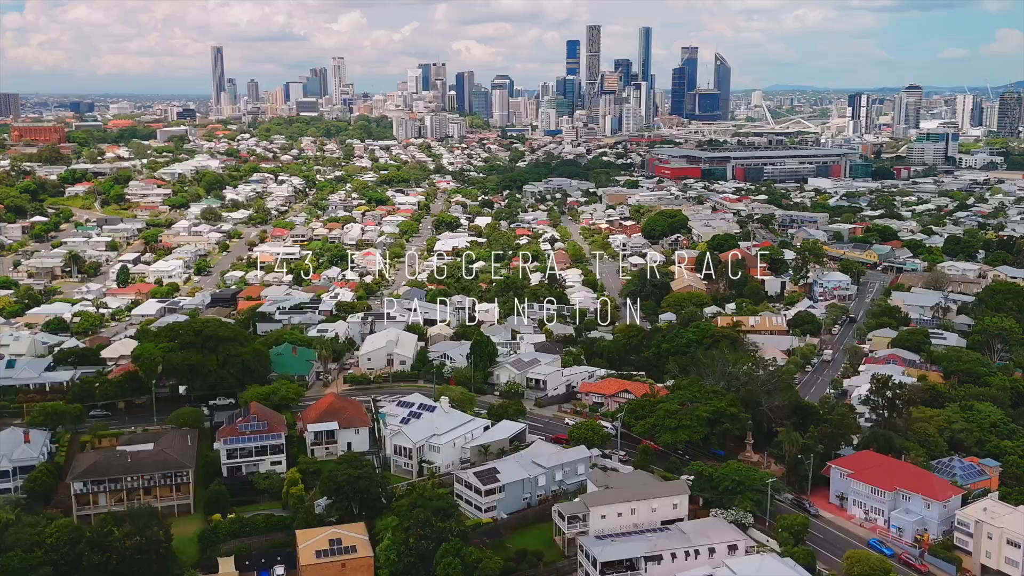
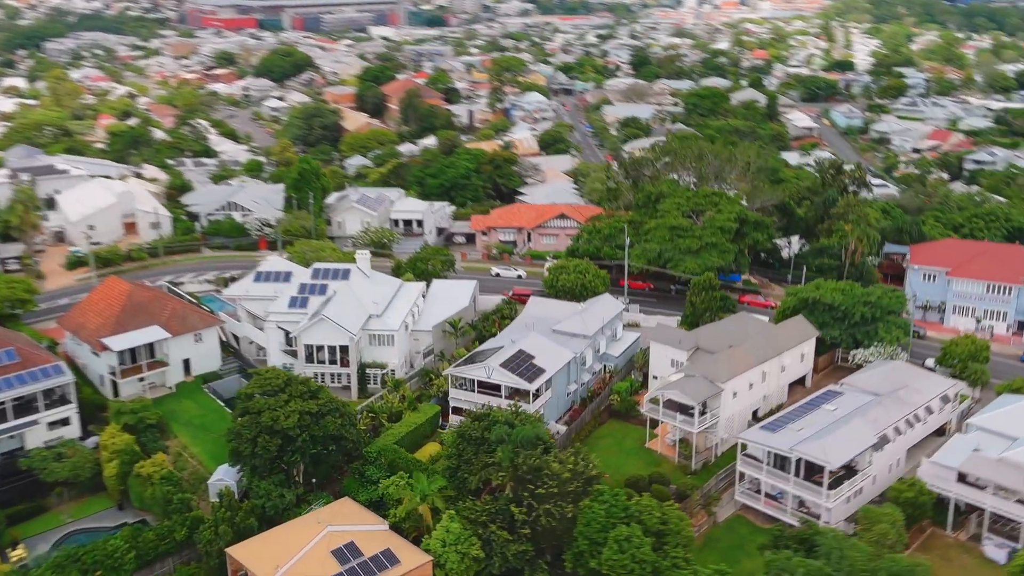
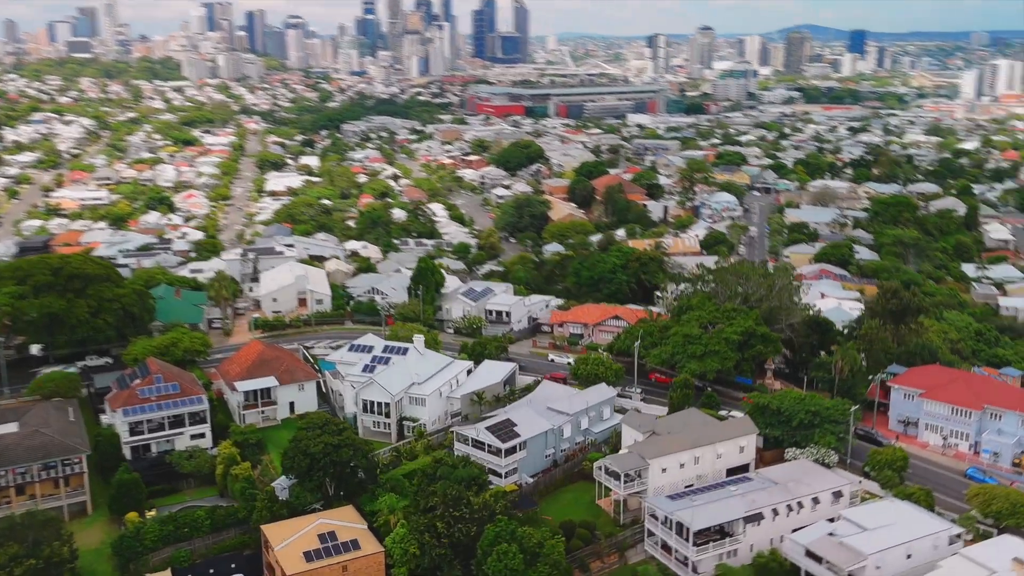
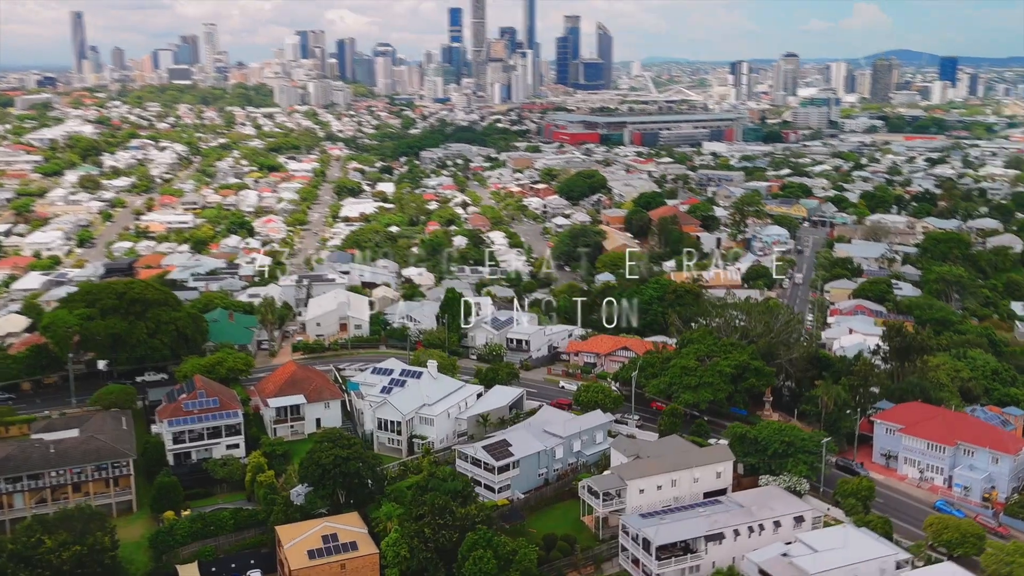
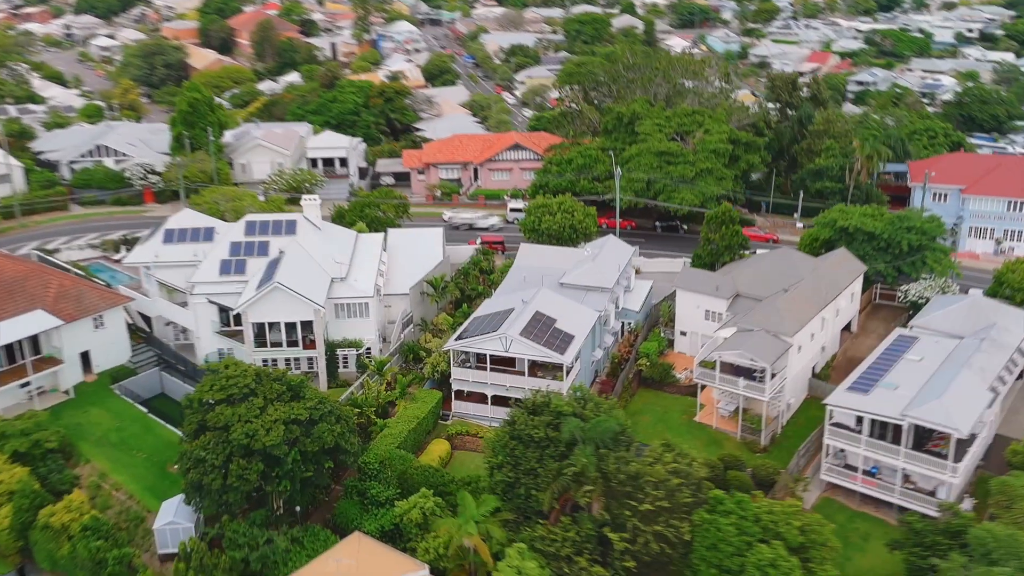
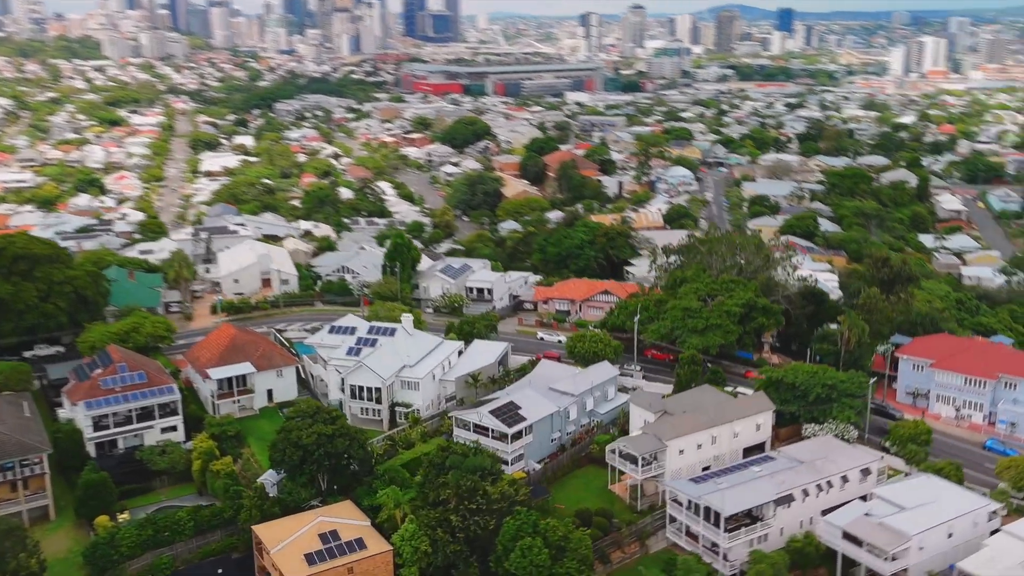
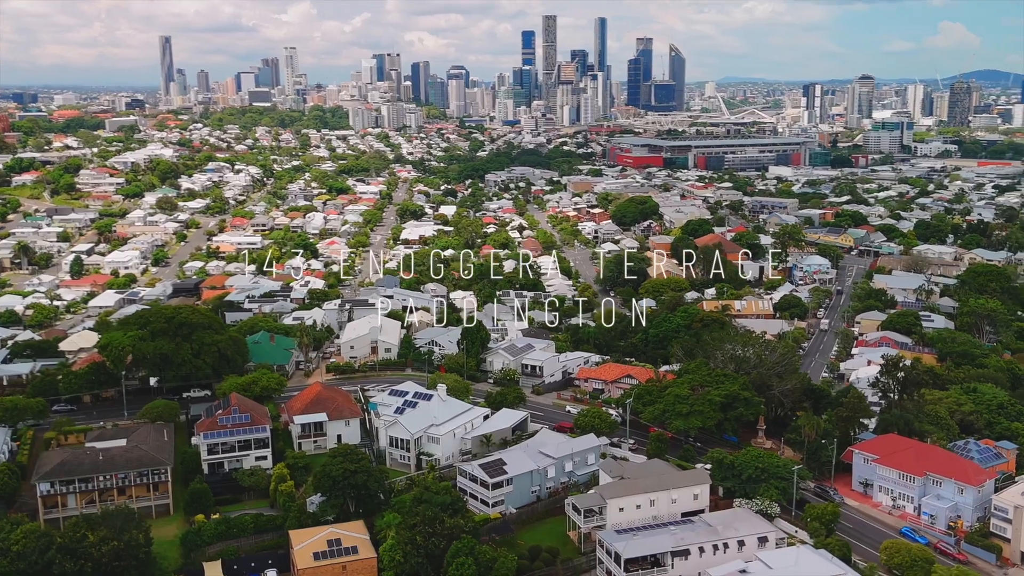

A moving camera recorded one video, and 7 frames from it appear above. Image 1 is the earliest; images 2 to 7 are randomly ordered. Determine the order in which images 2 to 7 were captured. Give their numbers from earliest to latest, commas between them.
7, 4, 3, 6, 2, 5
